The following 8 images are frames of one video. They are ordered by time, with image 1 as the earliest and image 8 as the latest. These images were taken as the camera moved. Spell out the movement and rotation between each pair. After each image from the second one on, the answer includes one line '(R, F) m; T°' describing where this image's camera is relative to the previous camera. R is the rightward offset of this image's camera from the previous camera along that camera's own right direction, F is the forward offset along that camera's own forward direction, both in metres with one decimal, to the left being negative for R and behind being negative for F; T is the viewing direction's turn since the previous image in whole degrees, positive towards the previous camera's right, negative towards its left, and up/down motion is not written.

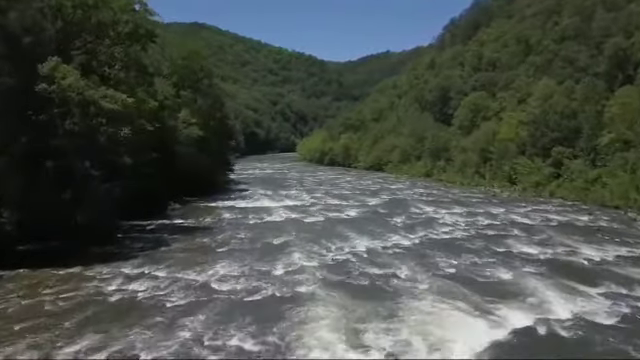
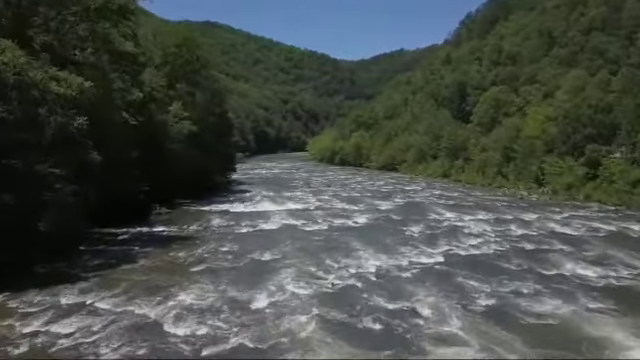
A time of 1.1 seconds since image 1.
(+0.6, +5.2) m; -1°
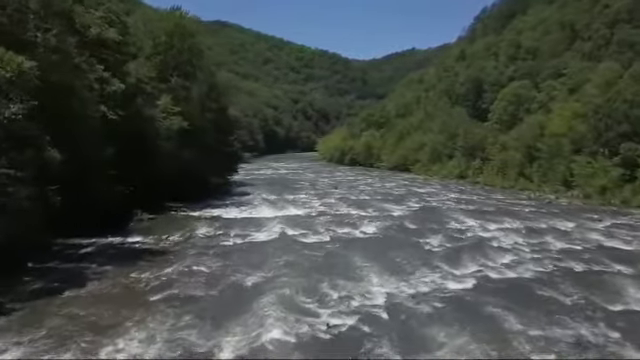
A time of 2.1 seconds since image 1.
(+0.5, +4.6) m; -1°
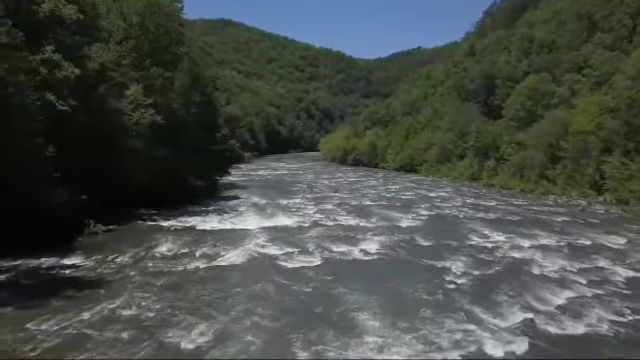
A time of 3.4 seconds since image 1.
(+0.7, +5.9) m; -1°
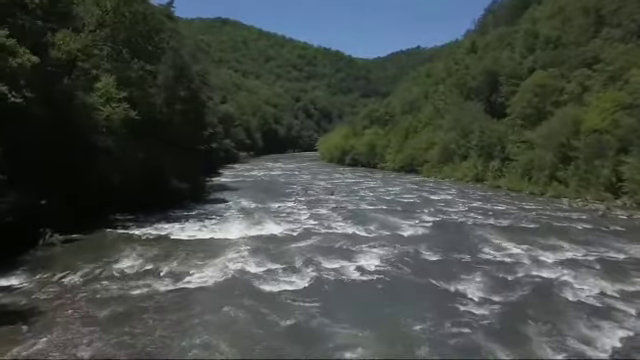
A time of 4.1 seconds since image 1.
(+0.4, +3.5) m; 0°
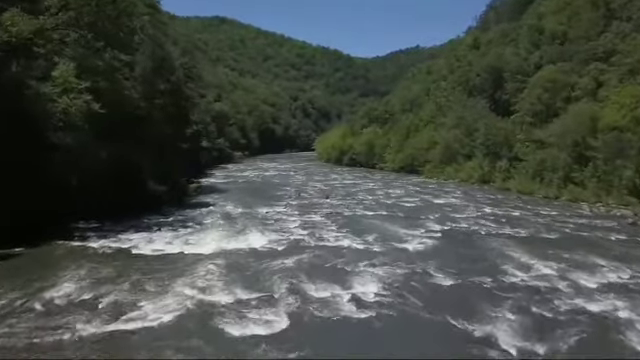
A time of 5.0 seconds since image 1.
(+0.4, +4.1) m; 0°
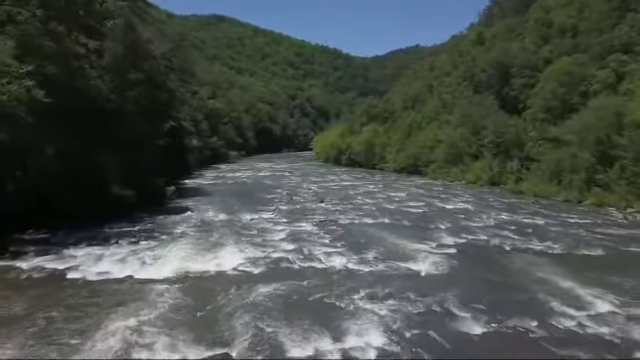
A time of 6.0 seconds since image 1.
(+0.4, +4.7) m; 0°
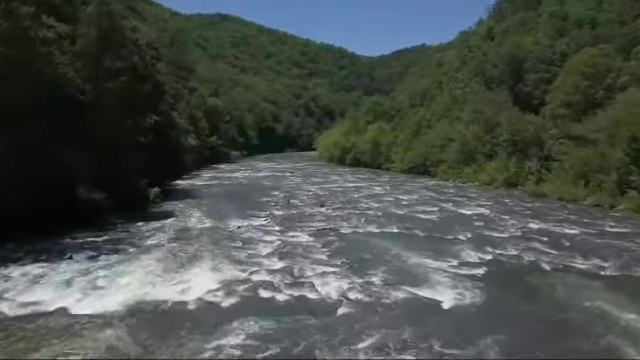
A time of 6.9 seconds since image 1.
(+0.4, +4.2) m; -1°
